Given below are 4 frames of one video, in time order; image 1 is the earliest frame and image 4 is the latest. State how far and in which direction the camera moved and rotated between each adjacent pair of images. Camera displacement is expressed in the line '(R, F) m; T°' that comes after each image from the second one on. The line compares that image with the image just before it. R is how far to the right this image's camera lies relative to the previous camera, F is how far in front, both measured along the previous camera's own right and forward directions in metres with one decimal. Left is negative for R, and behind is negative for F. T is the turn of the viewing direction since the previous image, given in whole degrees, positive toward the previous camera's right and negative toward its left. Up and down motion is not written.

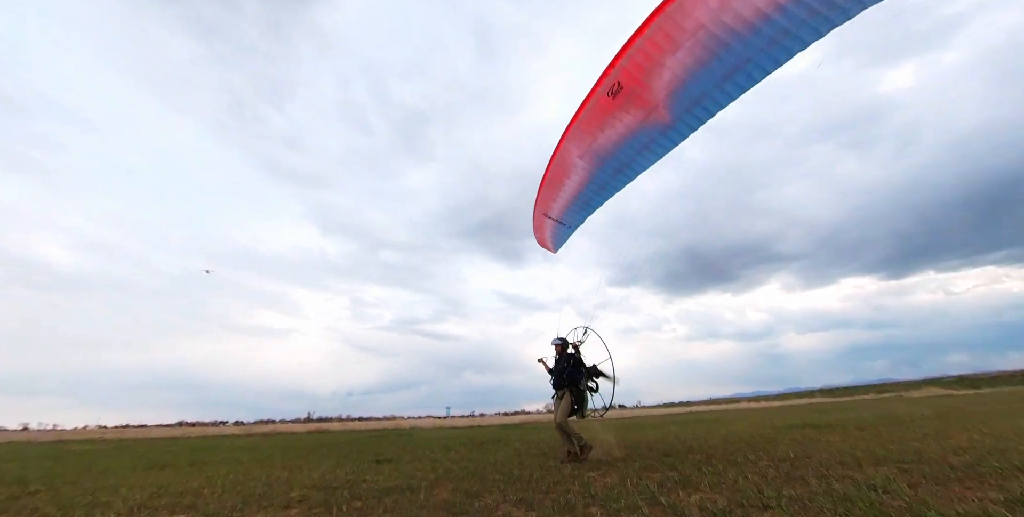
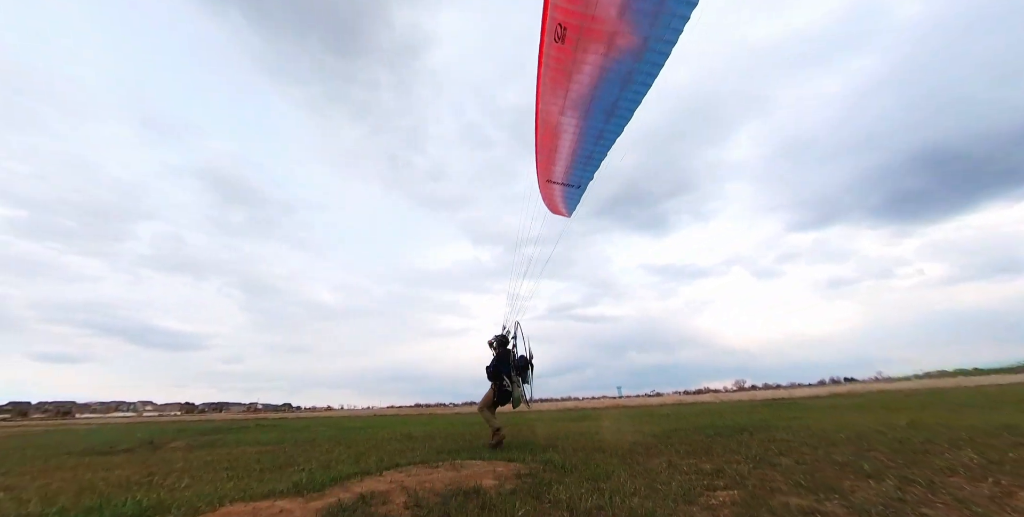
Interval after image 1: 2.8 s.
(-1.8, -6.6) m; -23°
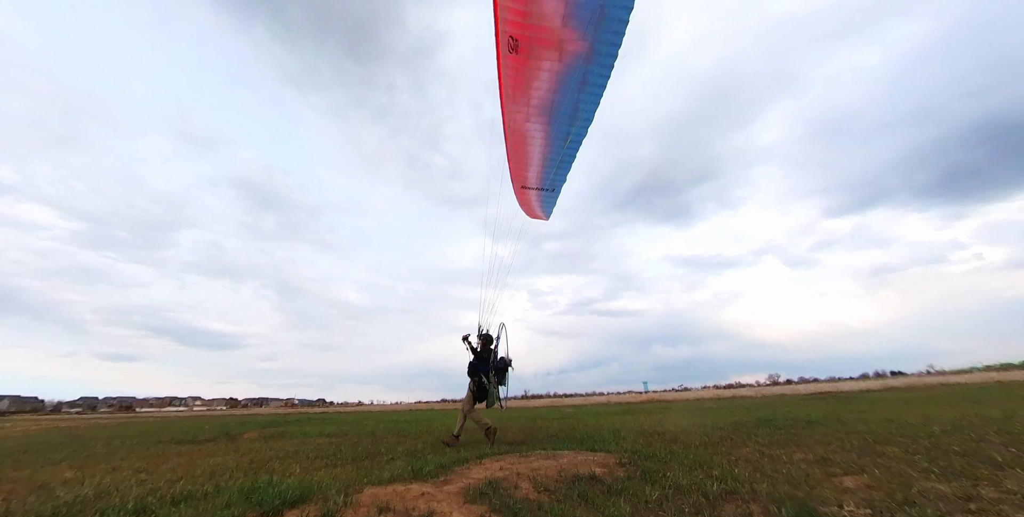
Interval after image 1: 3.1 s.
(-0.5, -0.1) m; -3°
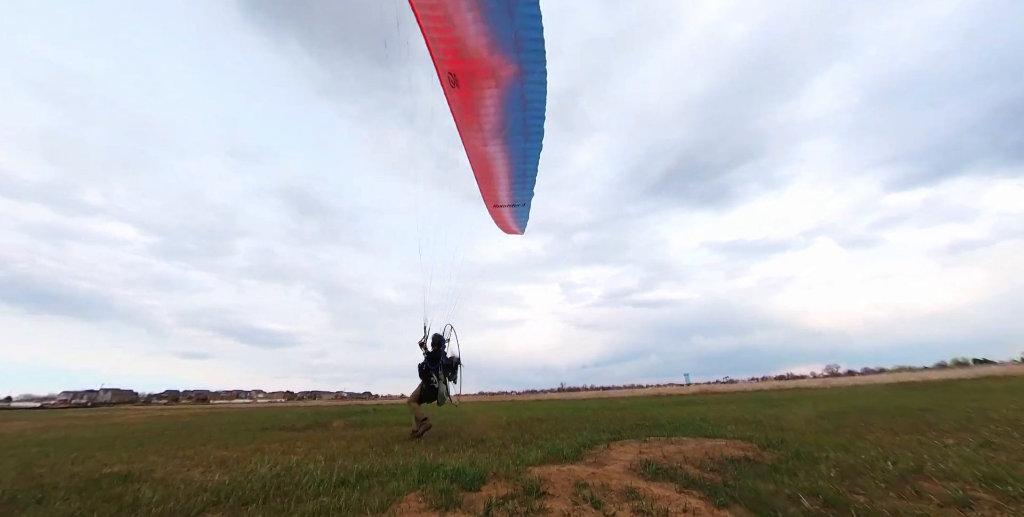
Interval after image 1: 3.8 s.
(-0.7, -0.2) m; -5°
